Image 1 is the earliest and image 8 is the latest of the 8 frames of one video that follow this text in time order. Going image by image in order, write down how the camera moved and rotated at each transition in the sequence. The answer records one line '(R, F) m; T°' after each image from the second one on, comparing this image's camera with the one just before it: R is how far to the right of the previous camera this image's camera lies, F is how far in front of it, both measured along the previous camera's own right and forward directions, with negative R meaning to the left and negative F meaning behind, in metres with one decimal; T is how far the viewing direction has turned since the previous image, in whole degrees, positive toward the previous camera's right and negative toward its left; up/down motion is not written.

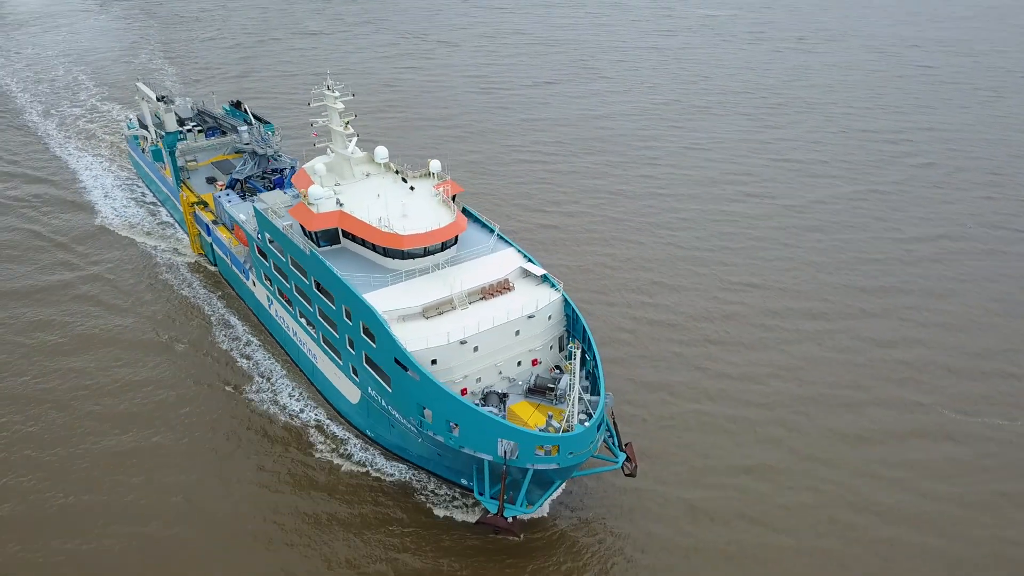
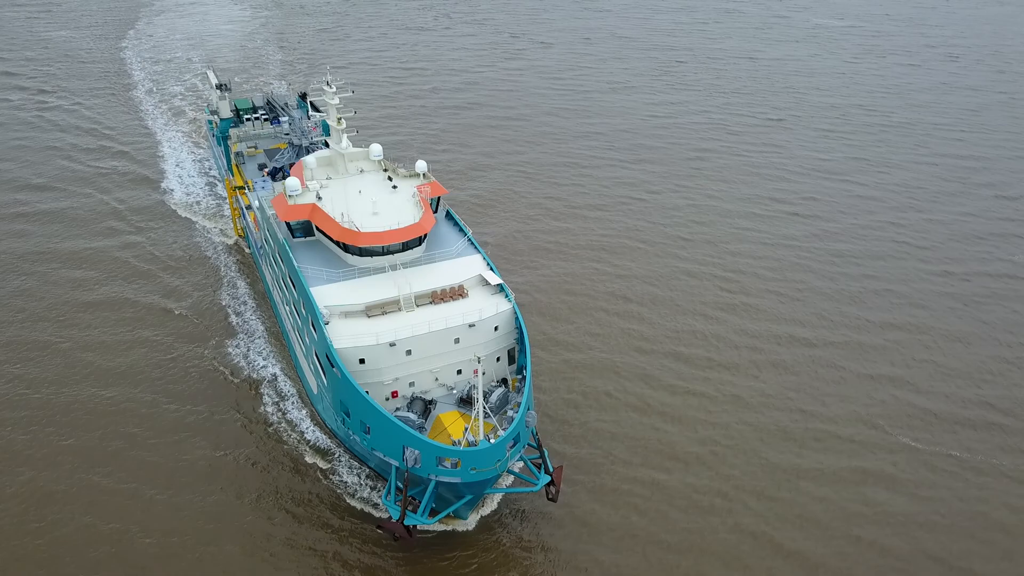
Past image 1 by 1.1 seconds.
(+5.4, -0.7) m; -9°
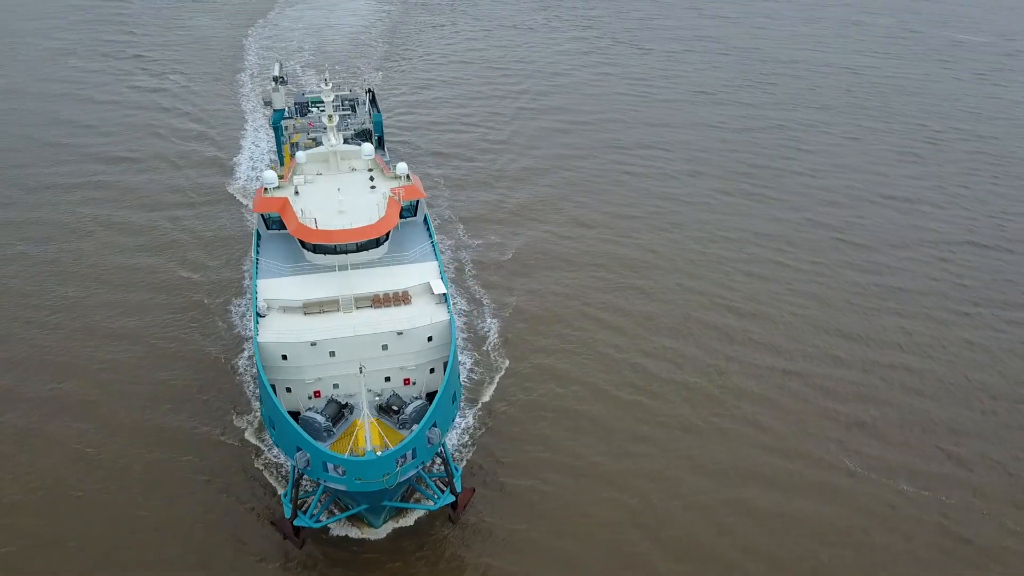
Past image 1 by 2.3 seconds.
(+6.0, -0.8) m; -10°
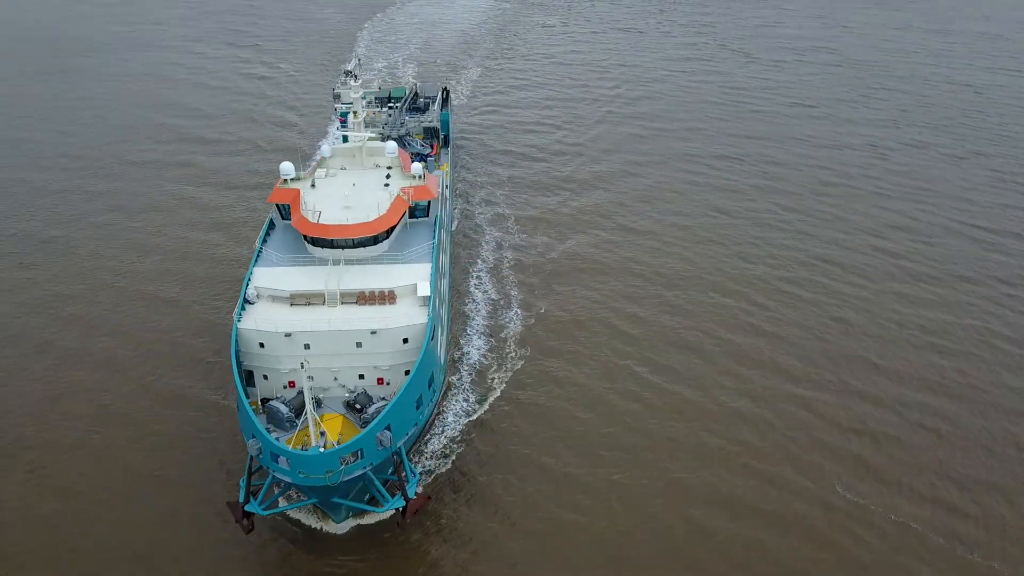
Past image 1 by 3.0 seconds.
(+4.3, -0.5) m; -9°
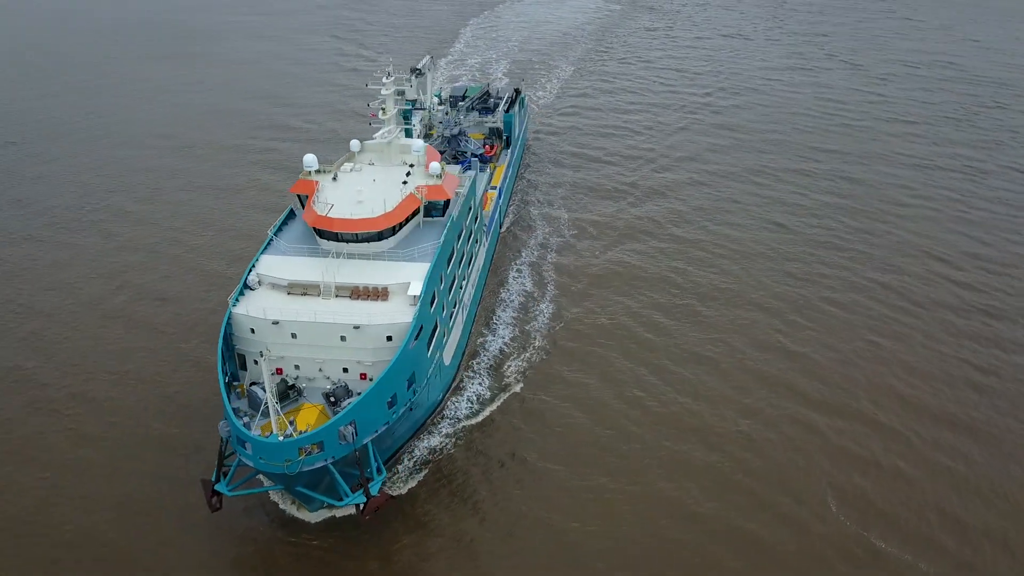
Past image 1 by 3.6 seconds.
(+3.8, -0.5) m; -8°
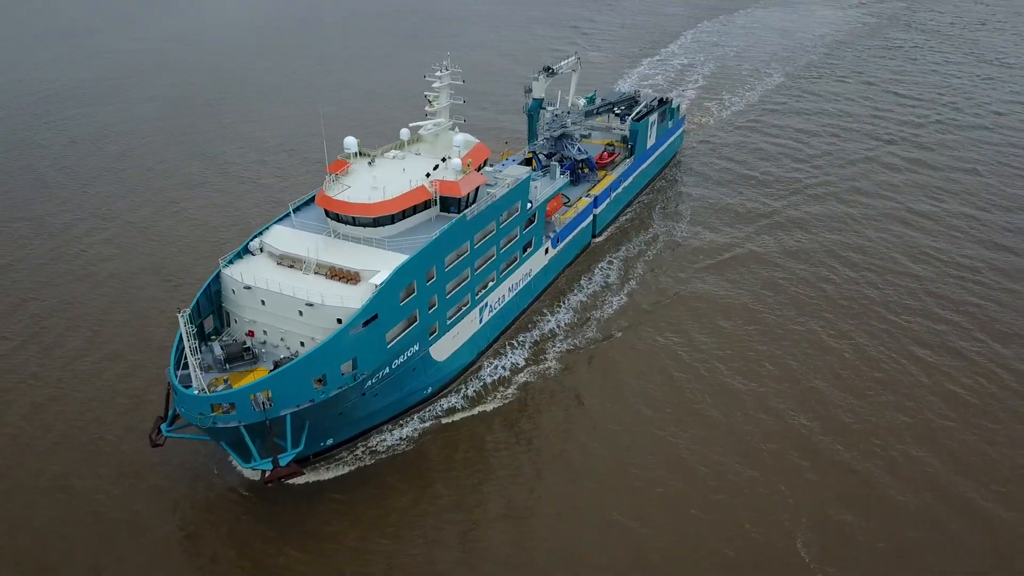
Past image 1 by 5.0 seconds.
(+8.2, +1.1) m; -18°
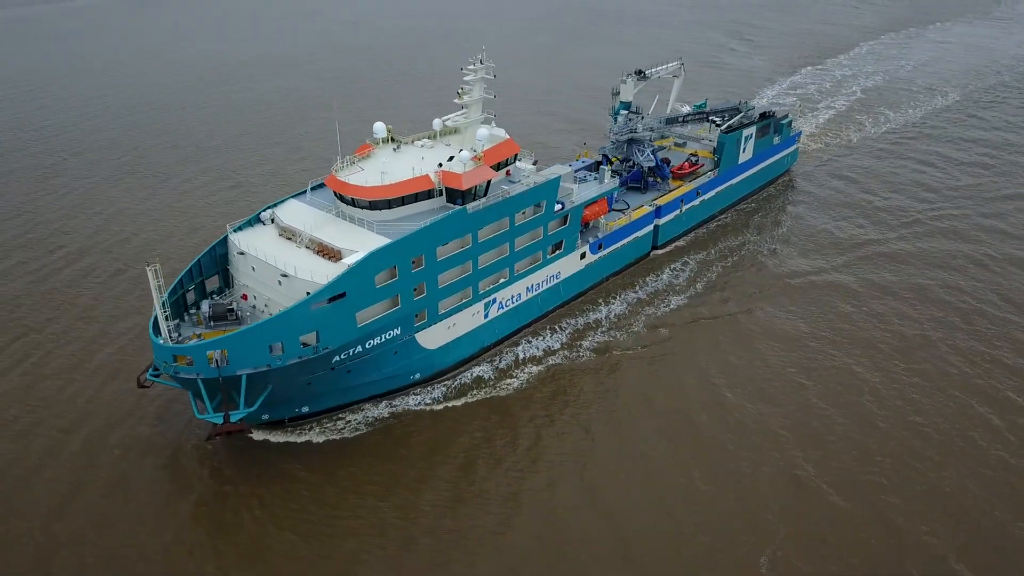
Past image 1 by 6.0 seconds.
(+6.4, +0.8) m; -13°
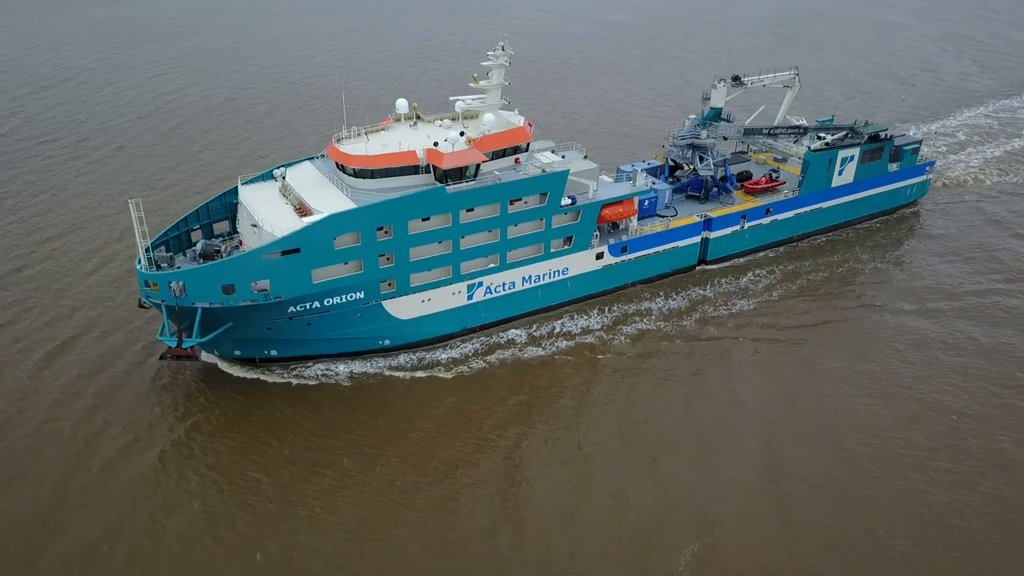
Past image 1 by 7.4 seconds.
(+9.2, +1.1) m; -17°
